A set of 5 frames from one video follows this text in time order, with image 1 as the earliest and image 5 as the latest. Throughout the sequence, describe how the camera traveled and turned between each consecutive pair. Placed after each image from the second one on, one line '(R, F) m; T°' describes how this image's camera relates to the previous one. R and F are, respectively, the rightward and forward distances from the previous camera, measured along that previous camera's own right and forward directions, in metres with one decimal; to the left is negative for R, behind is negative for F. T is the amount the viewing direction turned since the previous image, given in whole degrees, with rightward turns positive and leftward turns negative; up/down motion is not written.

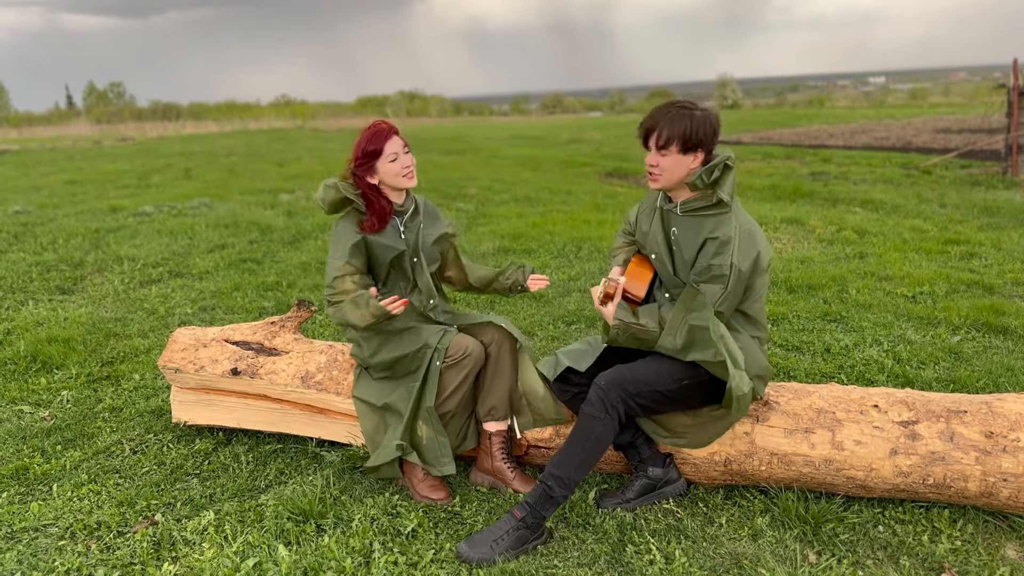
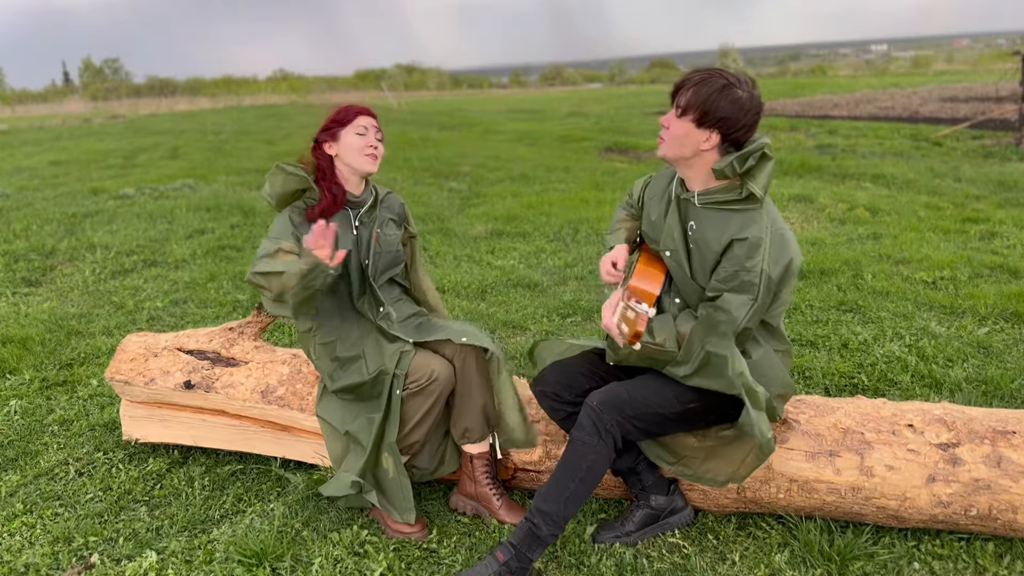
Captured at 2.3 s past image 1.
(+0.1, +0.4) m; 0°
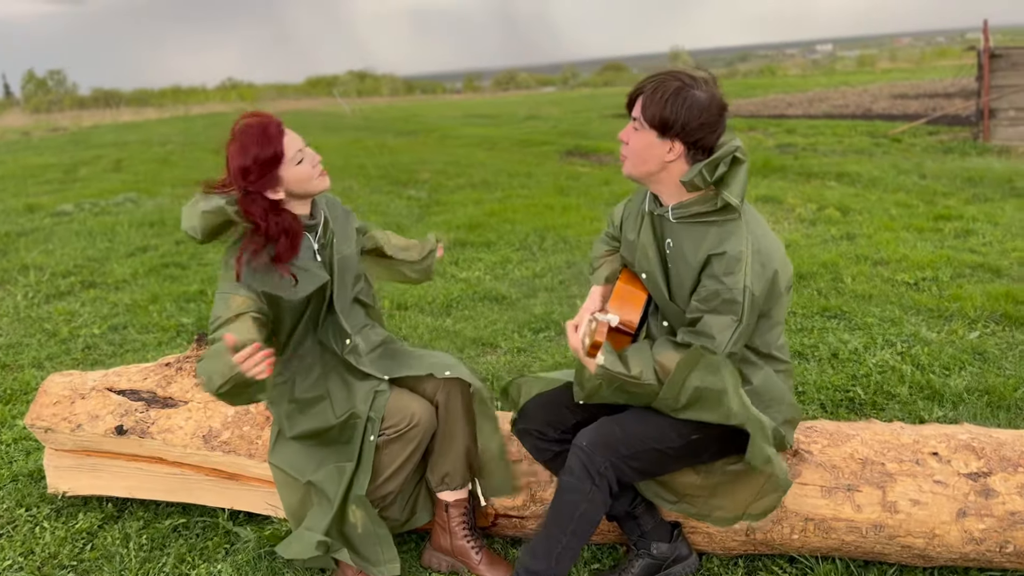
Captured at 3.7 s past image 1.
(0.0, +0.4) m; +3°
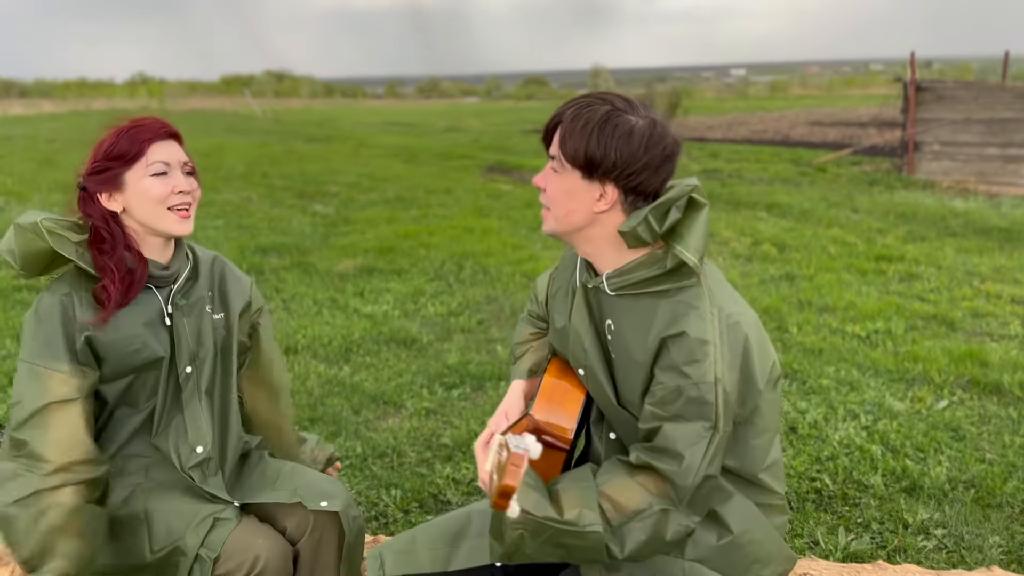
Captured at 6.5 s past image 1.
(0.0, +0.8) m; +5°
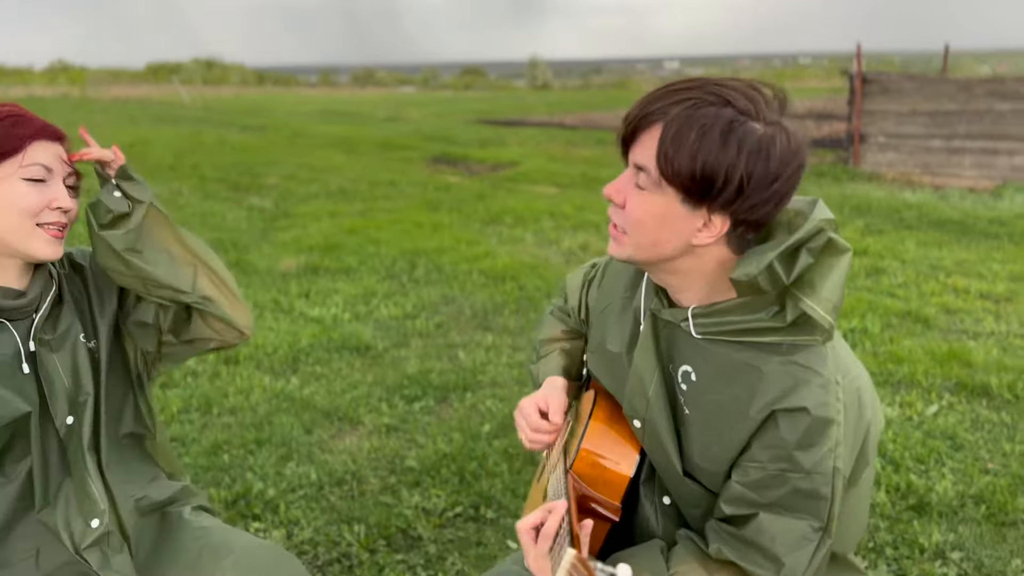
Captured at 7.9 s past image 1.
(-0.1, +0.4) m; +4°
